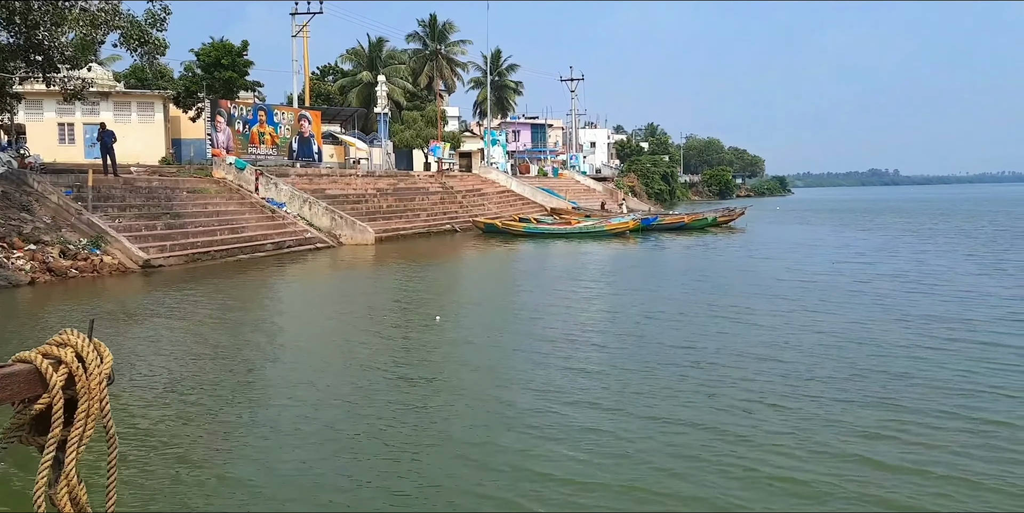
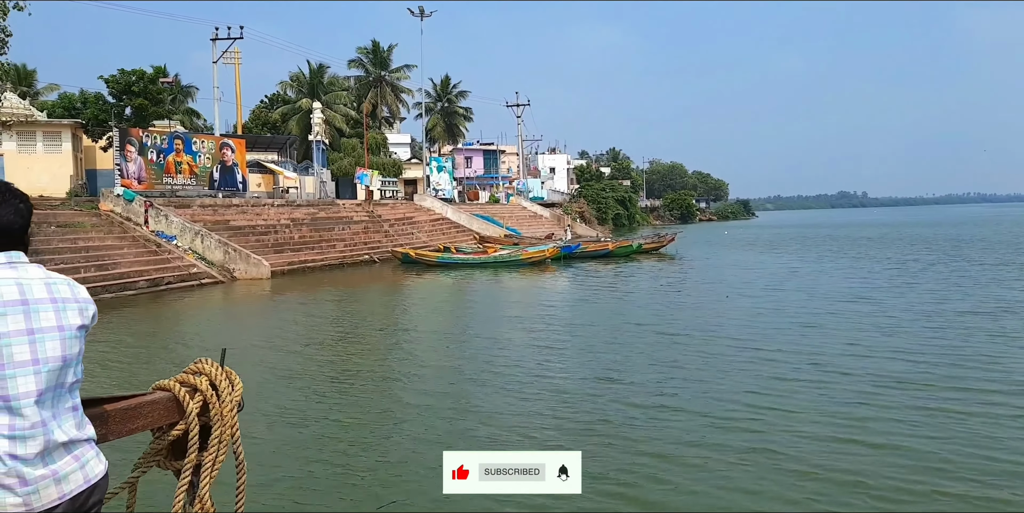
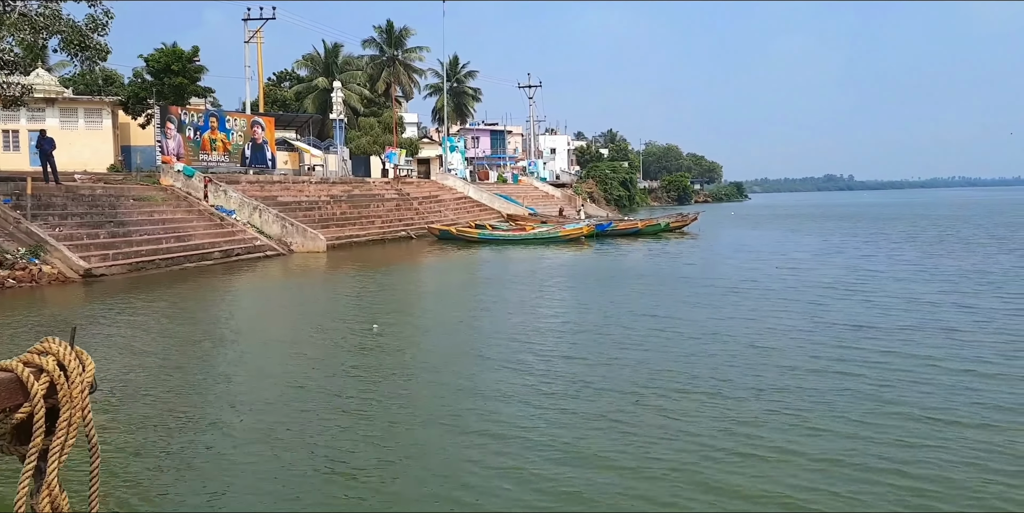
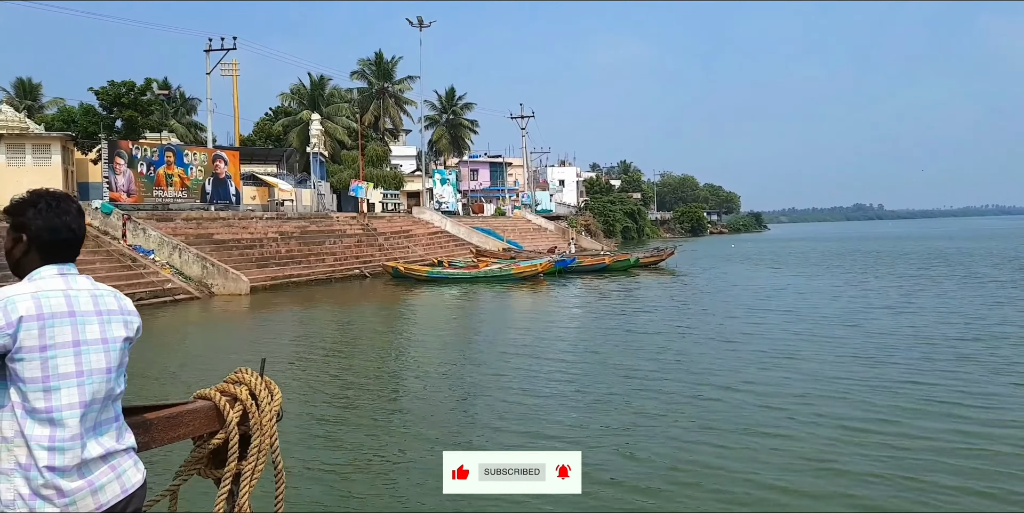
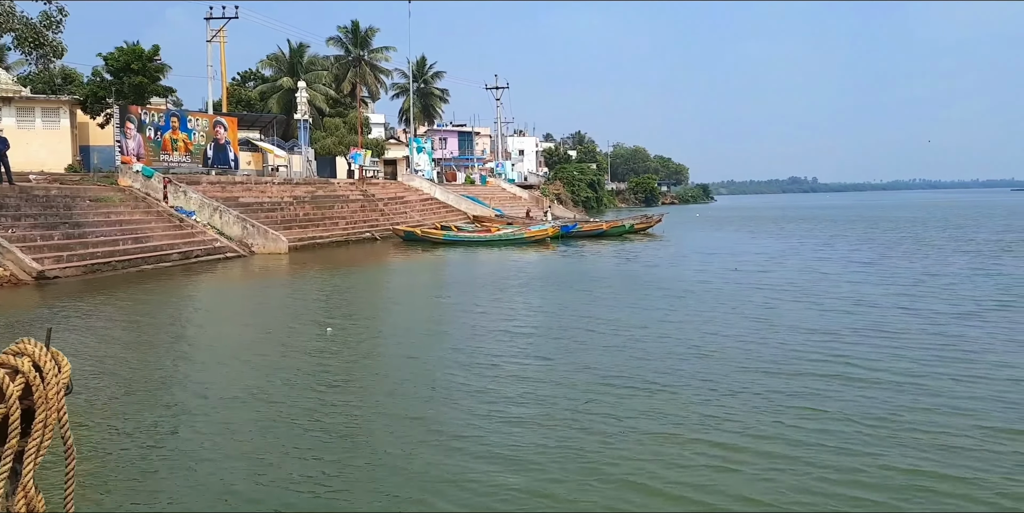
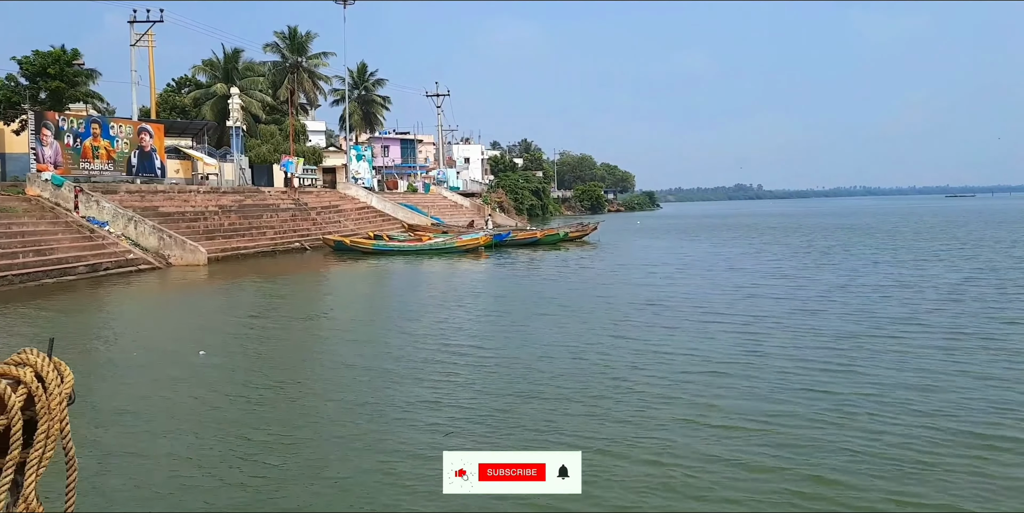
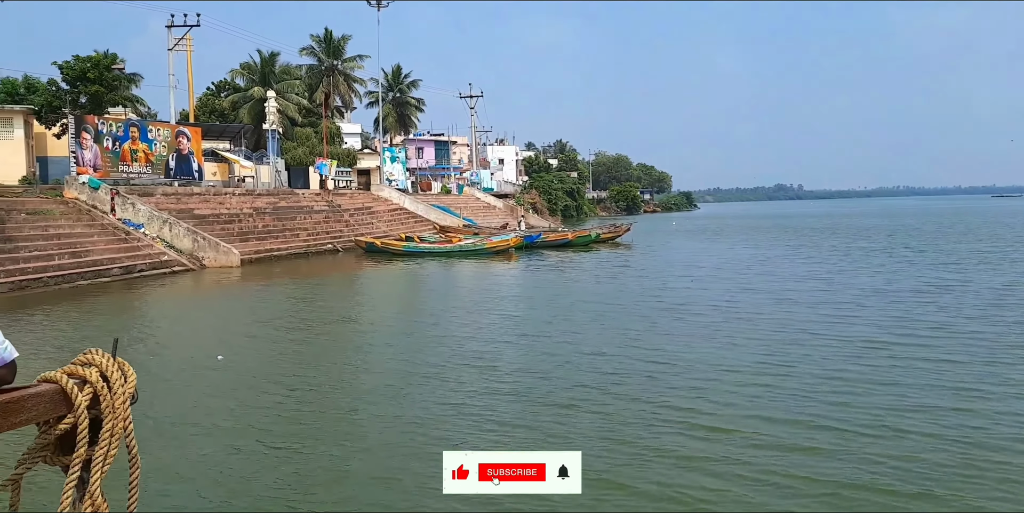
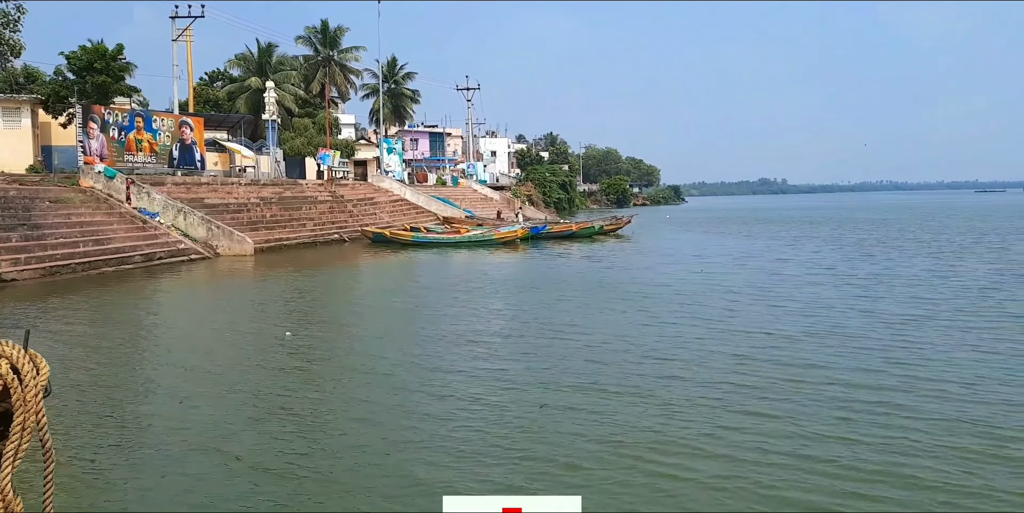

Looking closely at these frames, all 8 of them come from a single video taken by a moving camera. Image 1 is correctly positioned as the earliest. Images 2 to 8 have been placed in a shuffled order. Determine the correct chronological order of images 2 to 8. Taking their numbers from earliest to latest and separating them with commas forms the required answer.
3, 5, 8, 6, 7, 2, 4
